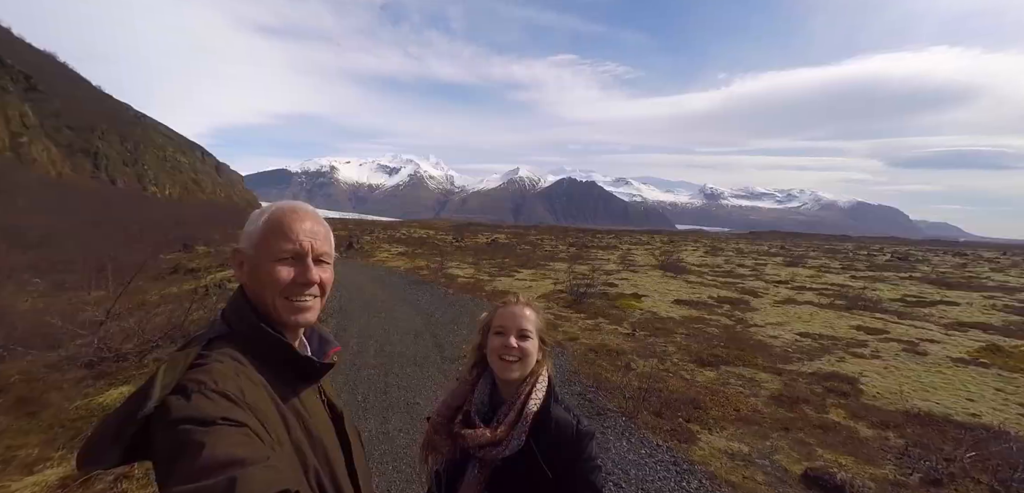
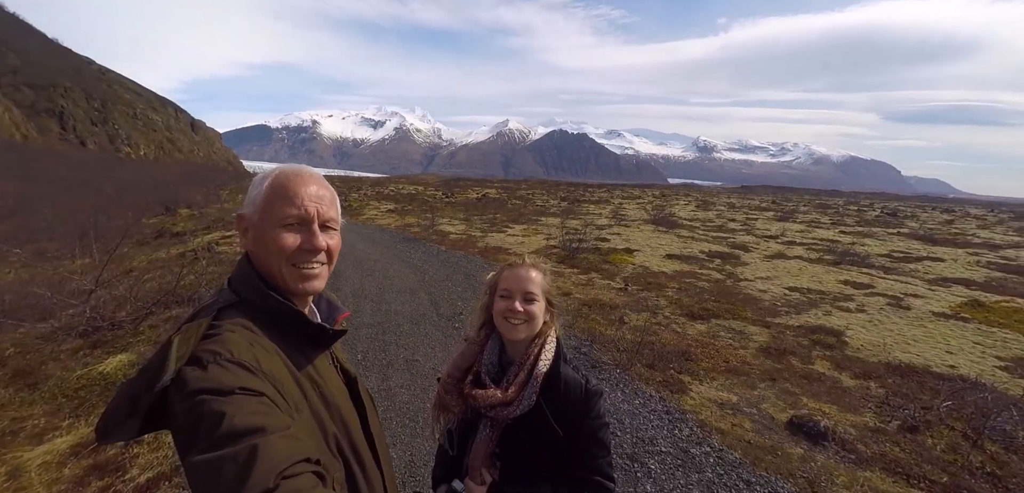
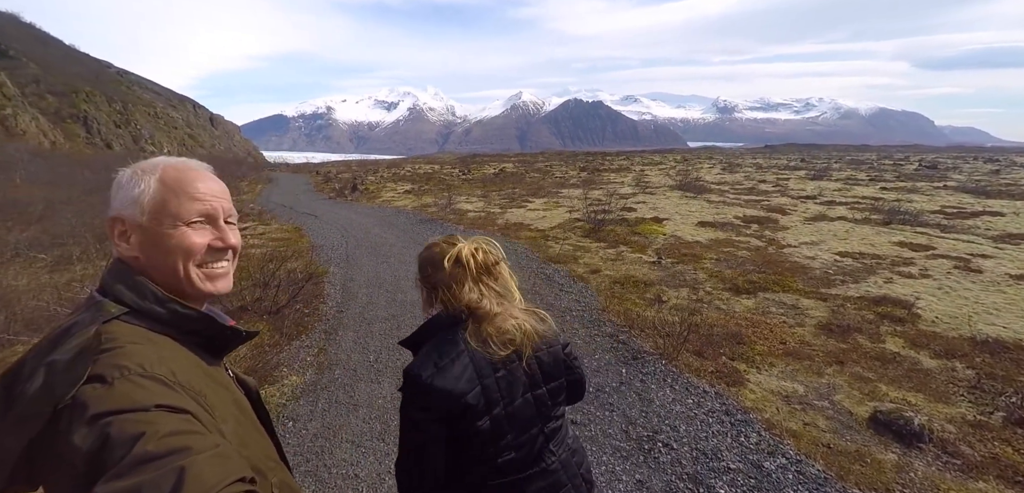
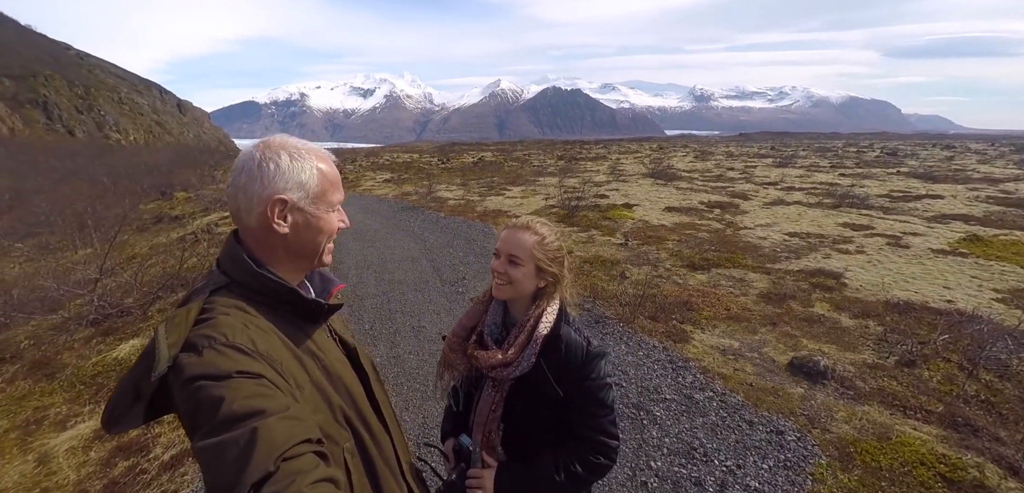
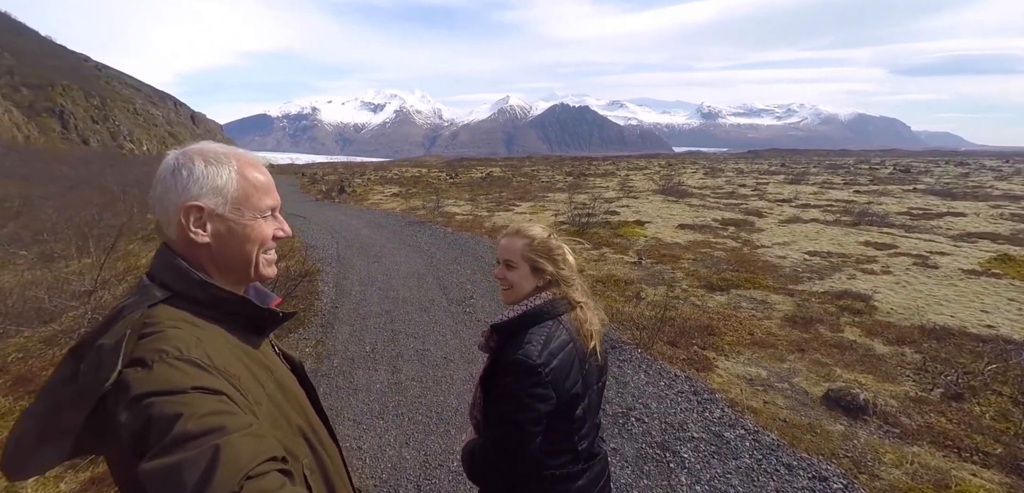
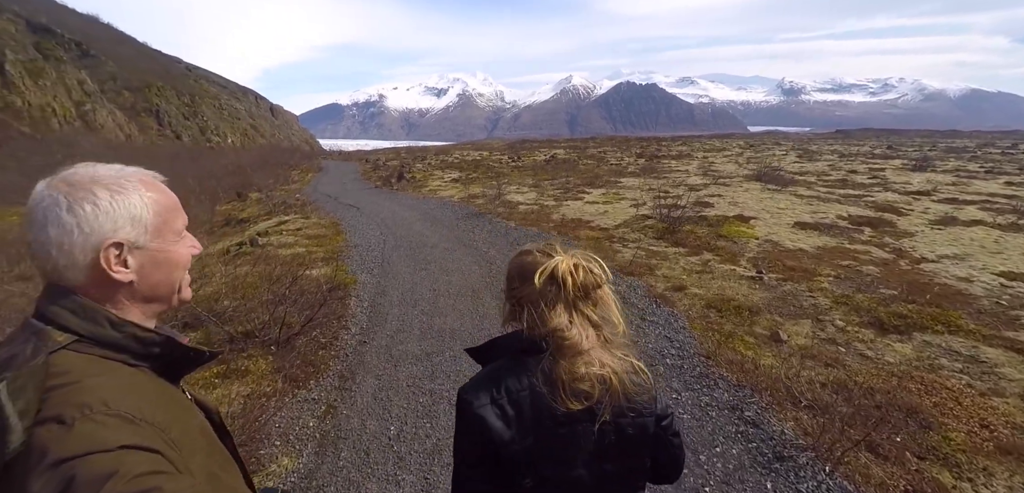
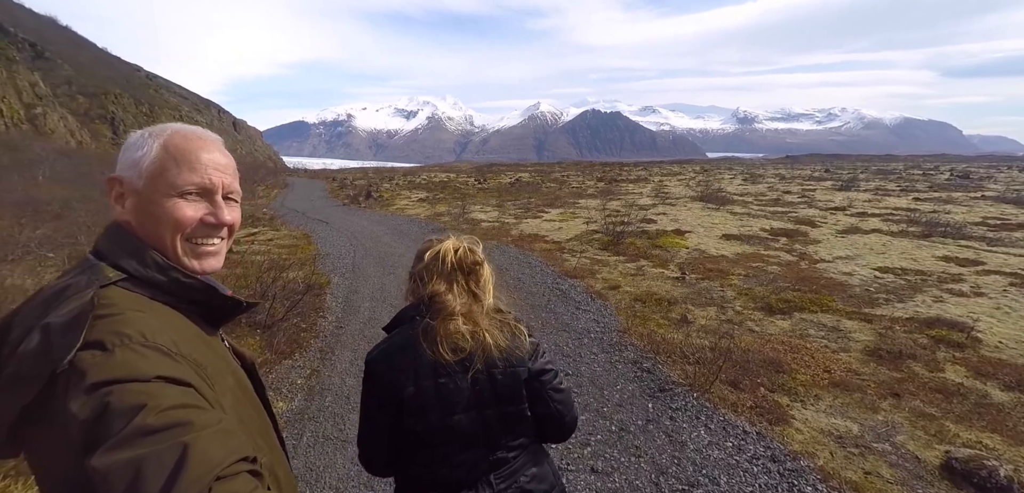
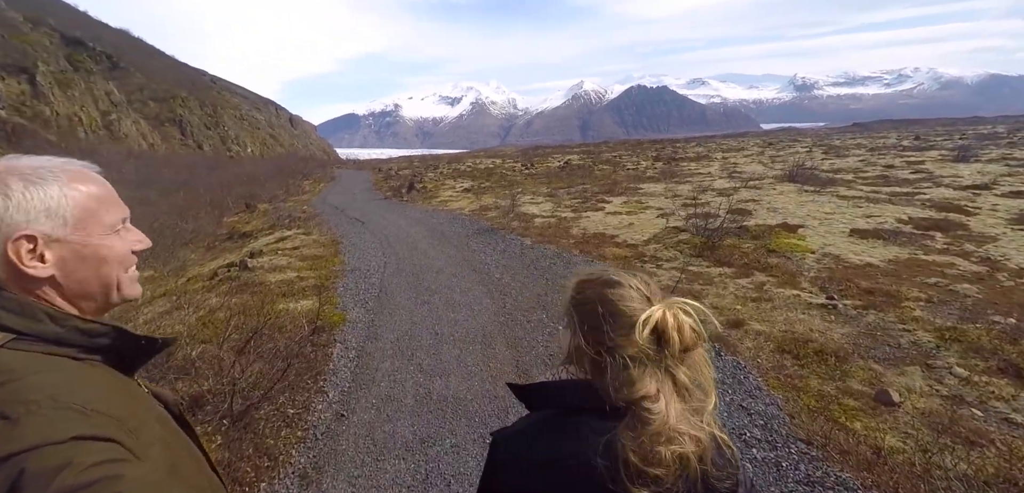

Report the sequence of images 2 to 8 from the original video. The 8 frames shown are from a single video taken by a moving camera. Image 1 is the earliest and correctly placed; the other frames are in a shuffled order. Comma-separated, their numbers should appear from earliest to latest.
2, 4, 5, 3, 7, 6, 8
